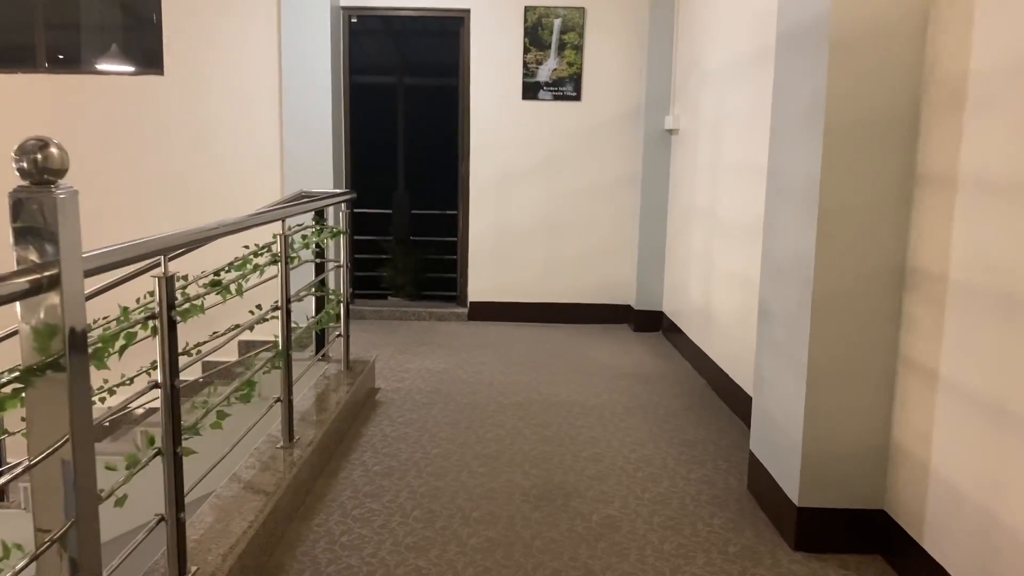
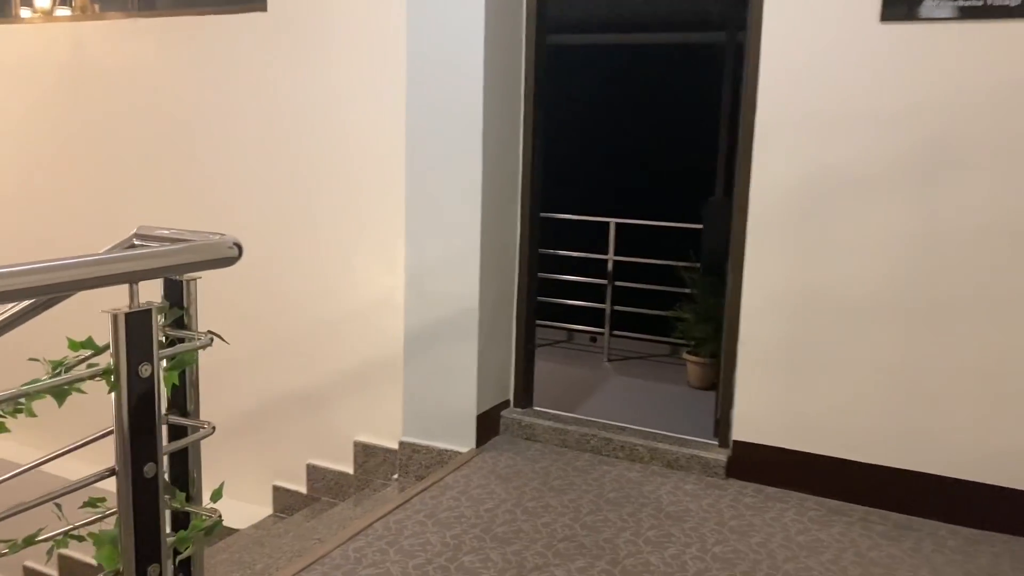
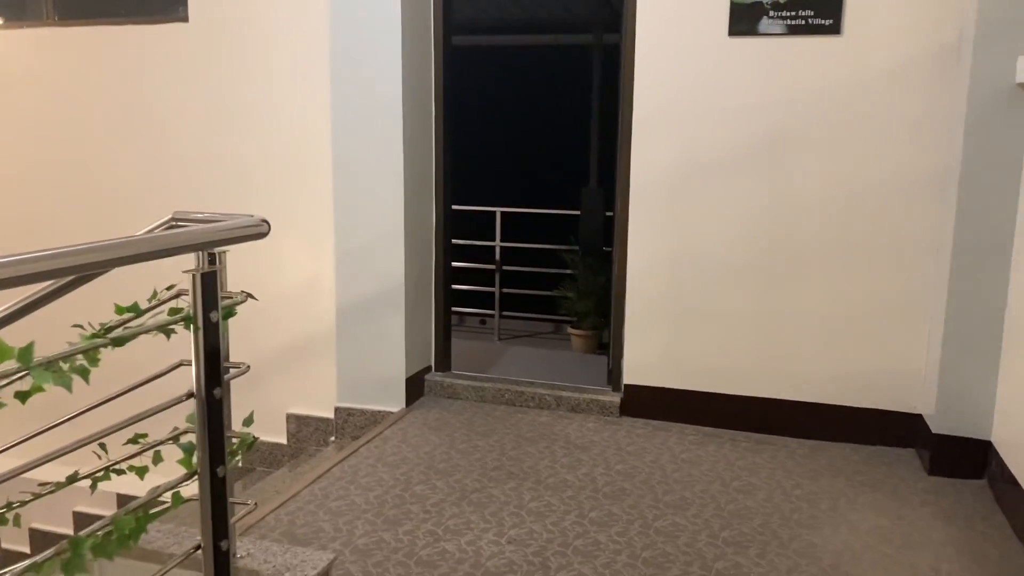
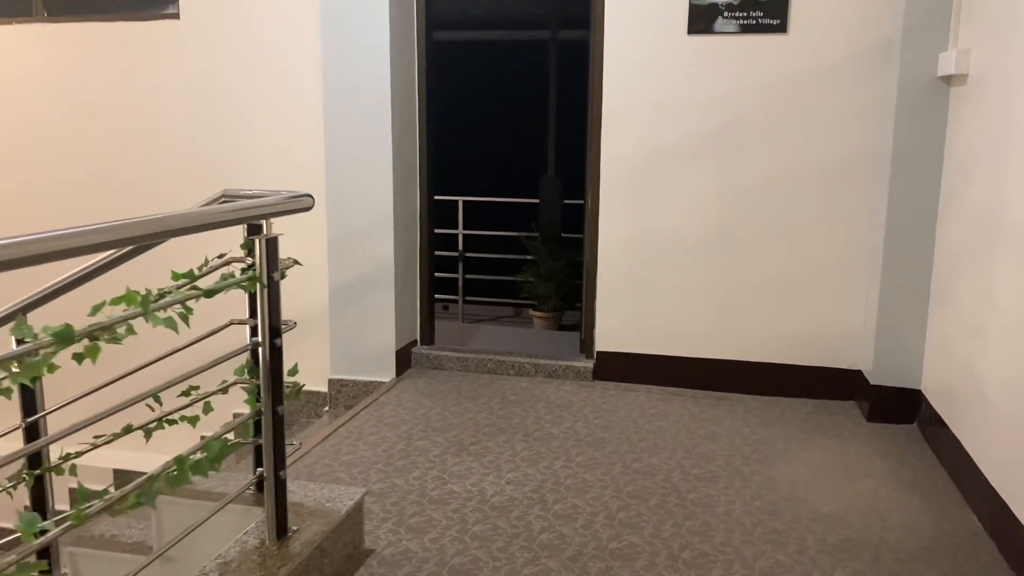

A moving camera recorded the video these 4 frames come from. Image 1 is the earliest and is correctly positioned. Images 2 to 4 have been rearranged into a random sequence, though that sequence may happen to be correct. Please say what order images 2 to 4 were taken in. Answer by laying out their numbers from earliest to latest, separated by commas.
4, 3, 2
